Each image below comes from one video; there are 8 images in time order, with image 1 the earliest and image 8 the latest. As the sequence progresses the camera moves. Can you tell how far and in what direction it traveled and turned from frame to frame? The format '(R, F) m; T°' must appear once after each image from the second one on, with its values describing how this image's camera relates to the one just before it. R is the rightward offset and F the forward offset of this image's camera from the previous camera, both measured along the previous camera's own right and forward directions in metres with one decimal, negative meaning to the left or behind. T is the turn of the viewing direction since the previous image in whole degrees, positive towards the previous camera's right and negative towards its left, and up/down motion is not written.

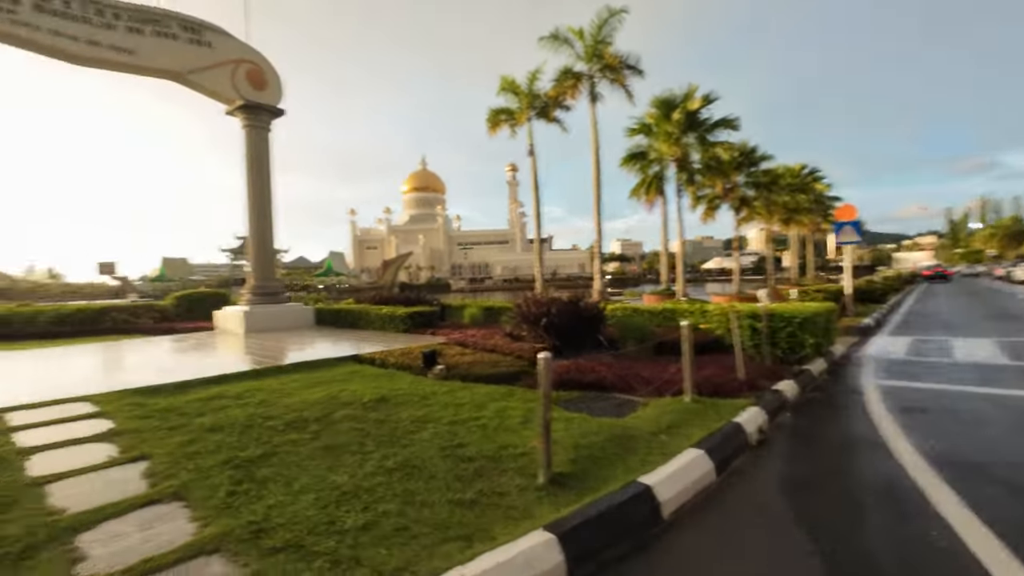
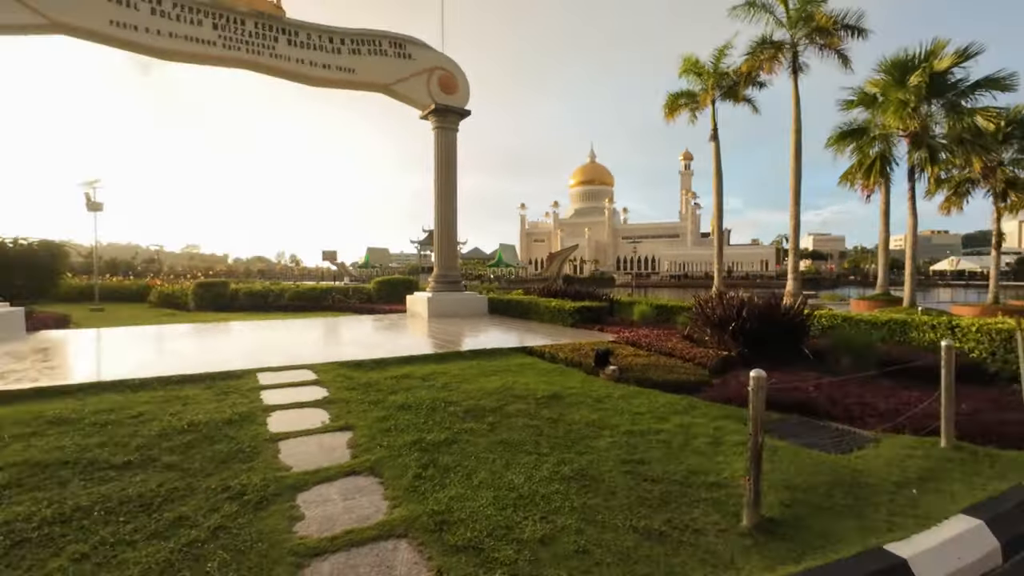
(-0.1, +0.1) m; -17°
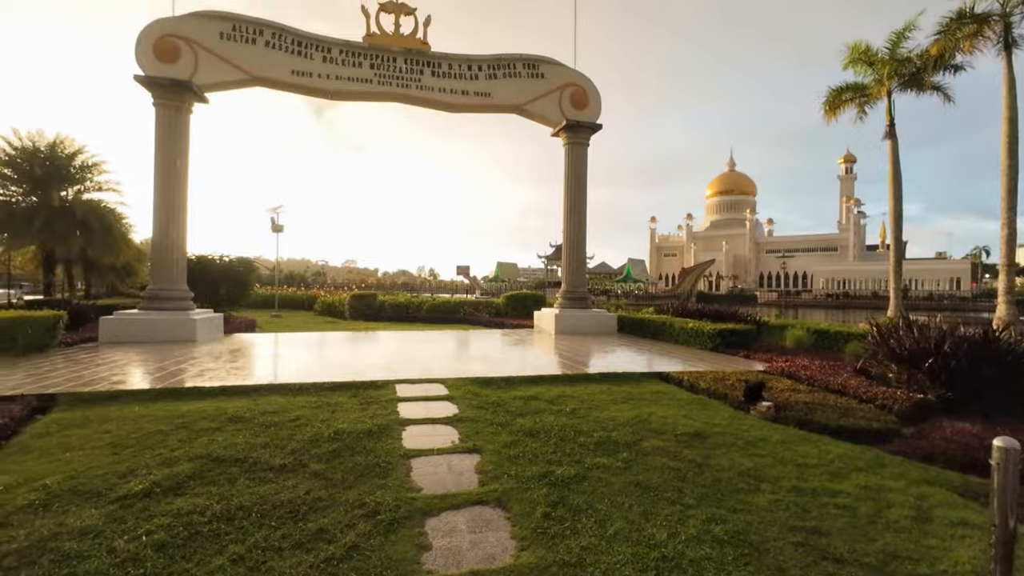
(-0.1, +0.2) m; -13°
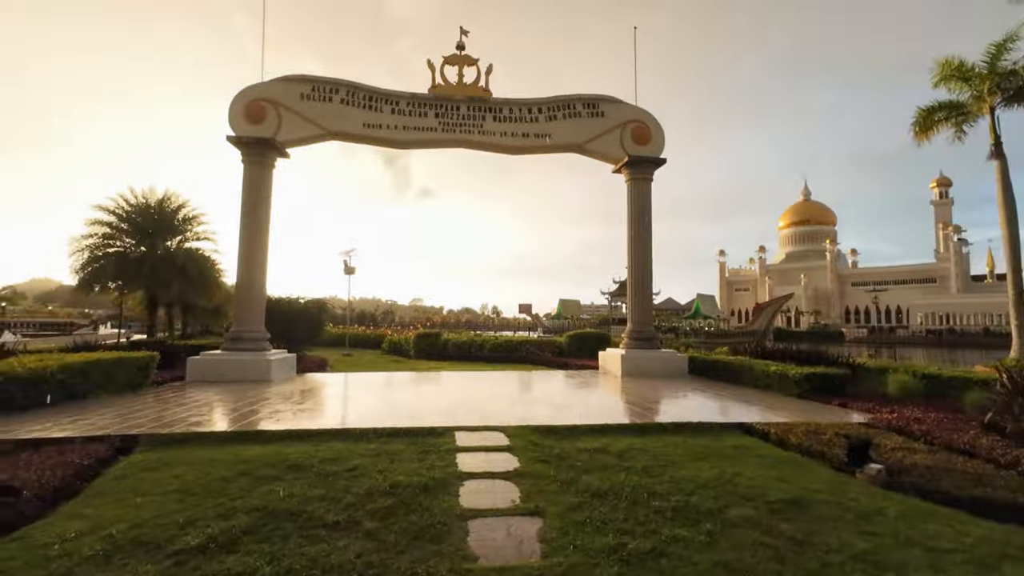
(0.0, +0.2) m; -7°
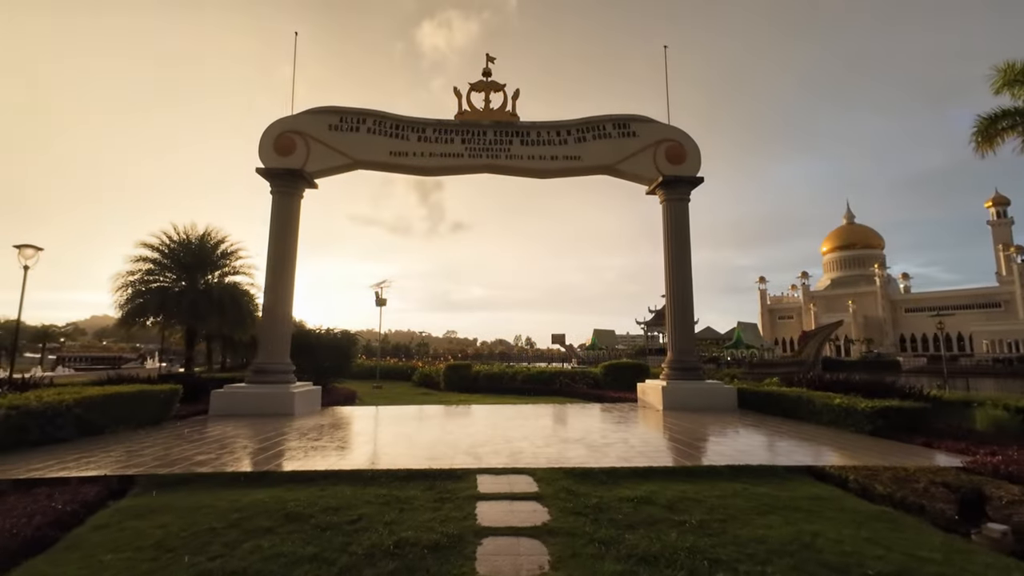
(+0.1, +0.6) m; -4°
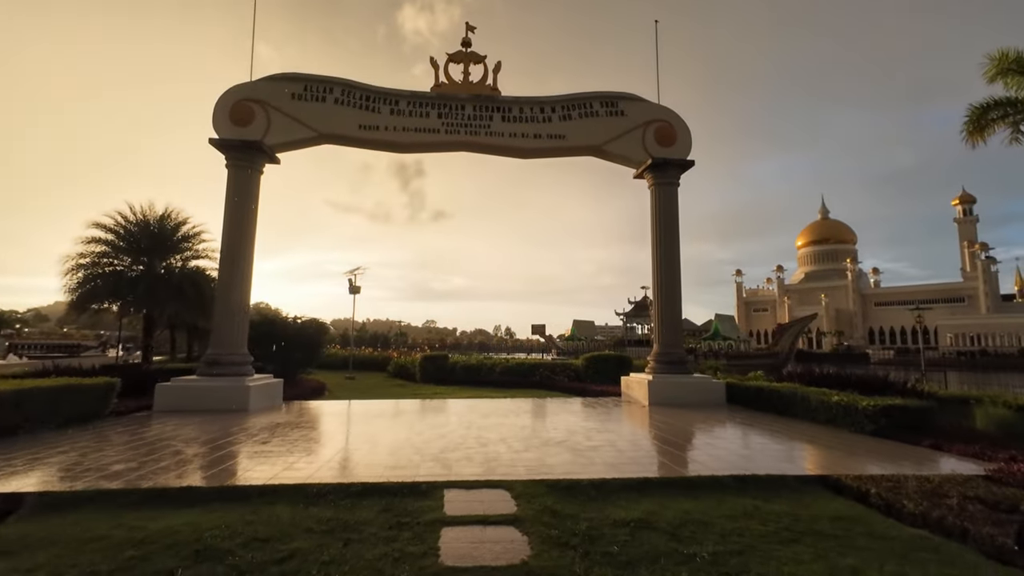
(0.0, +0.8) m; +2°
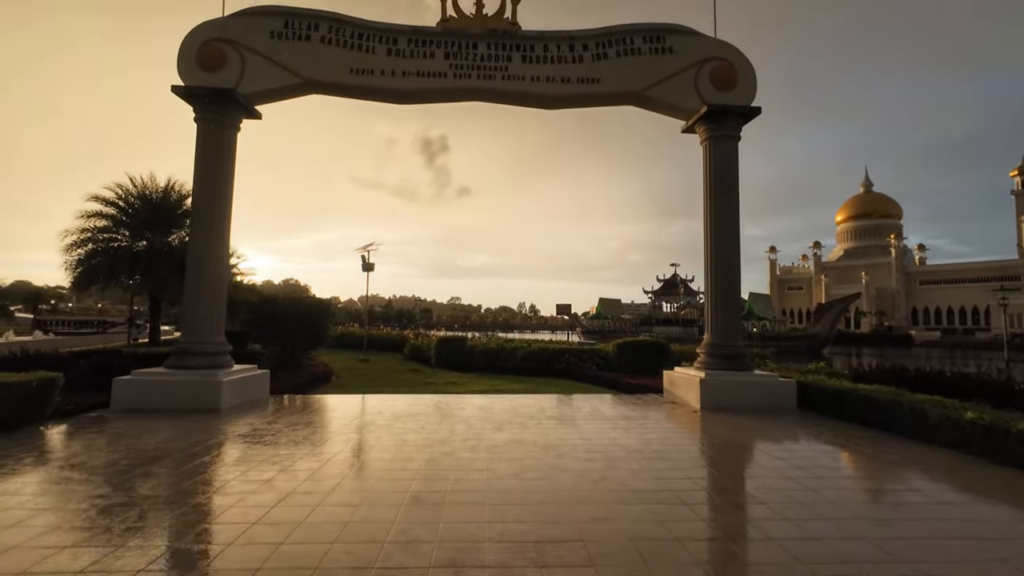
(+0.1, +1.8) m; -3°
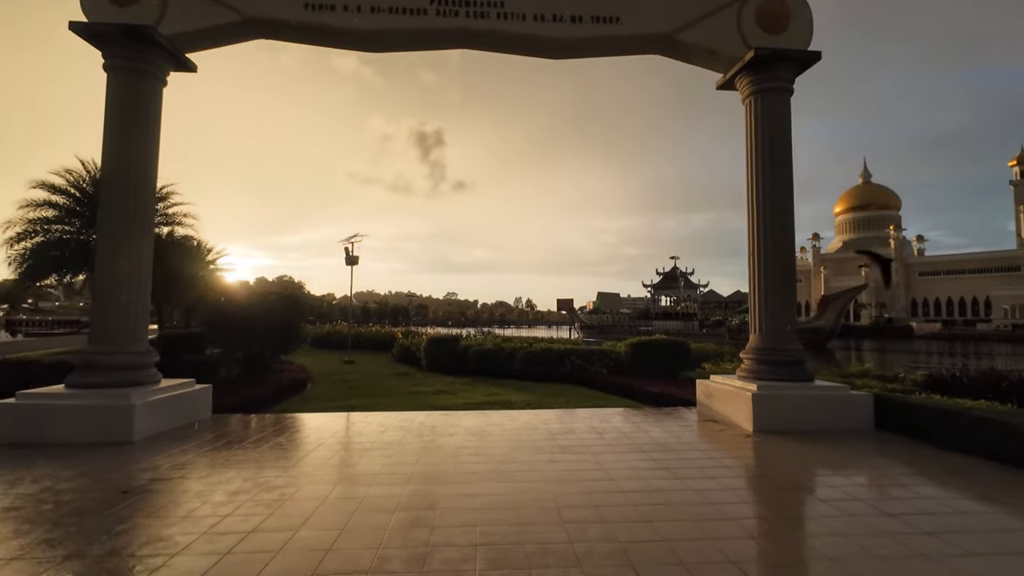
(-0.1, +1.9) m; 0°
